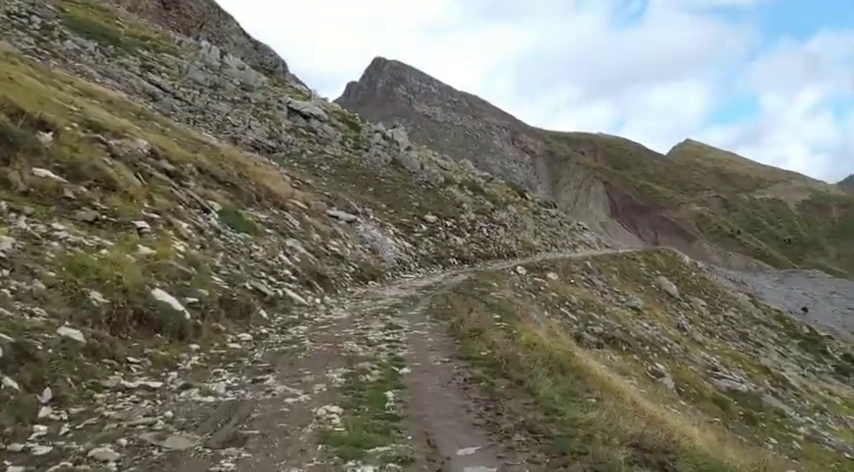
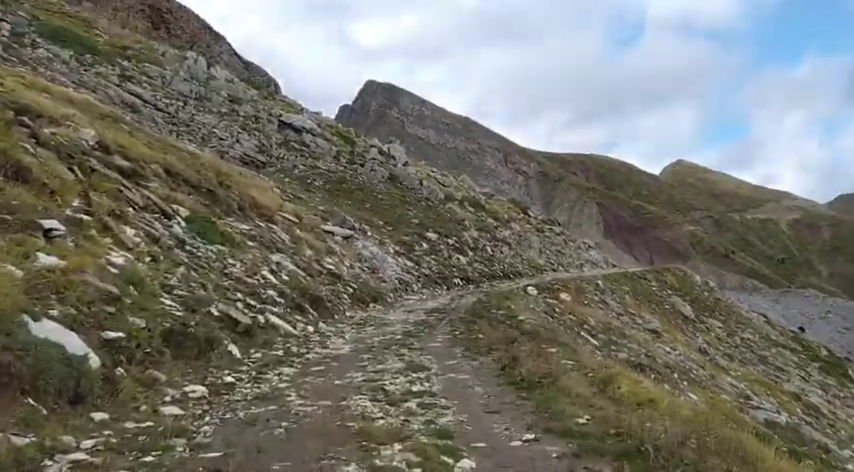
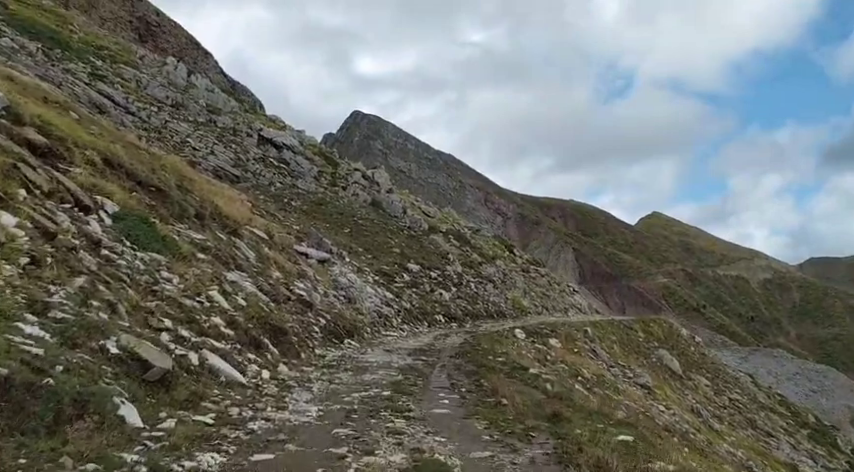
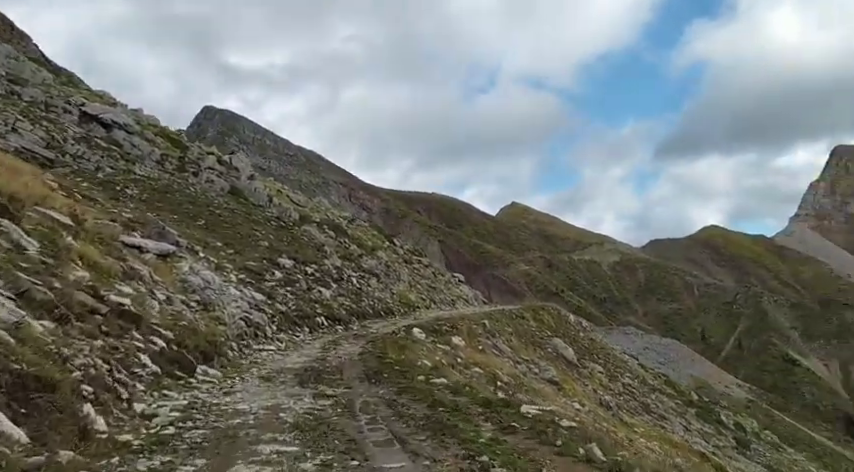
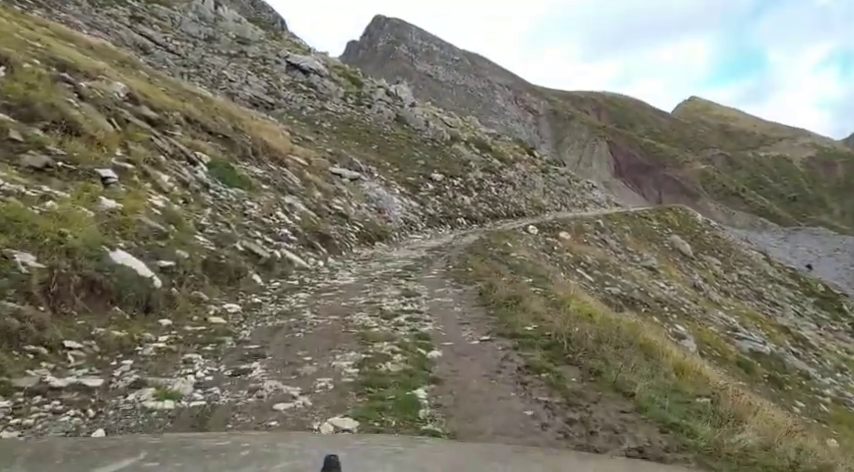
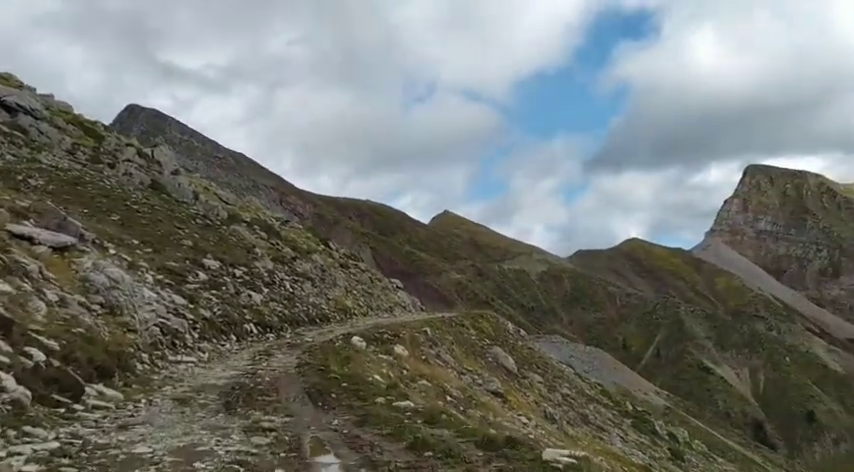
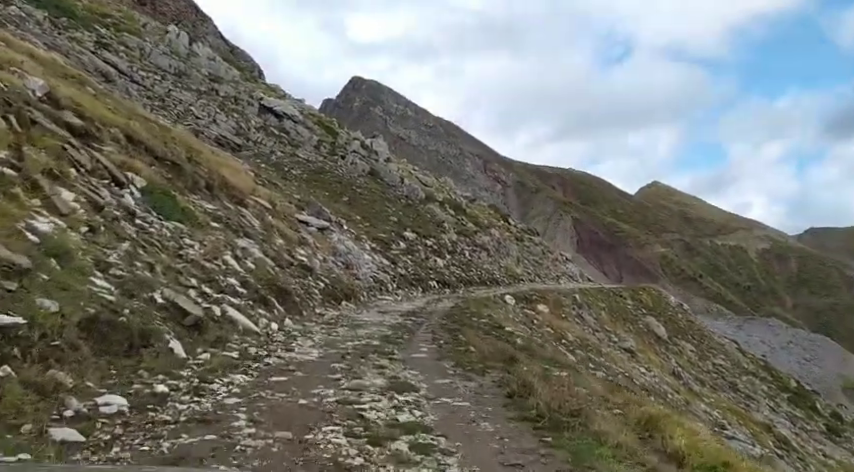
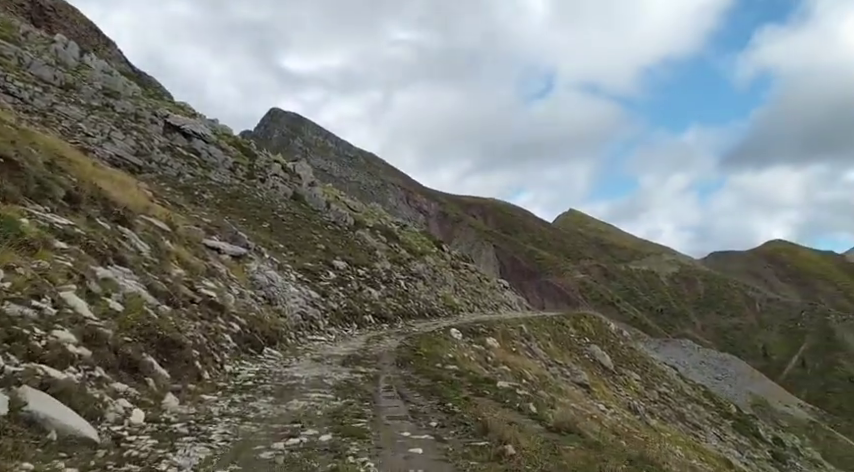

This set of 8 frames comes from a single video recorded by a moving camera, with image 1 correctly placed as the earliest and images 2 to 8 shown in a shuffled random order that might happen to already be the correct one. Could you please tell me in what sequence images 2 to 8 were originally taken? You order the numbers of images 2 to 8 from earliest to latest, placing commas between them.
5, 2, 7, 3, 8, 4, 6
